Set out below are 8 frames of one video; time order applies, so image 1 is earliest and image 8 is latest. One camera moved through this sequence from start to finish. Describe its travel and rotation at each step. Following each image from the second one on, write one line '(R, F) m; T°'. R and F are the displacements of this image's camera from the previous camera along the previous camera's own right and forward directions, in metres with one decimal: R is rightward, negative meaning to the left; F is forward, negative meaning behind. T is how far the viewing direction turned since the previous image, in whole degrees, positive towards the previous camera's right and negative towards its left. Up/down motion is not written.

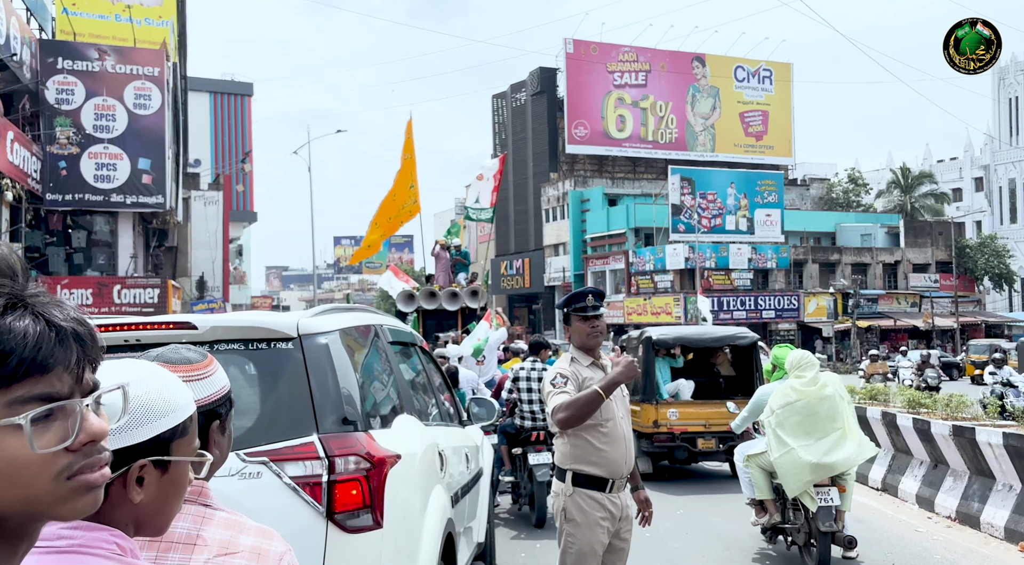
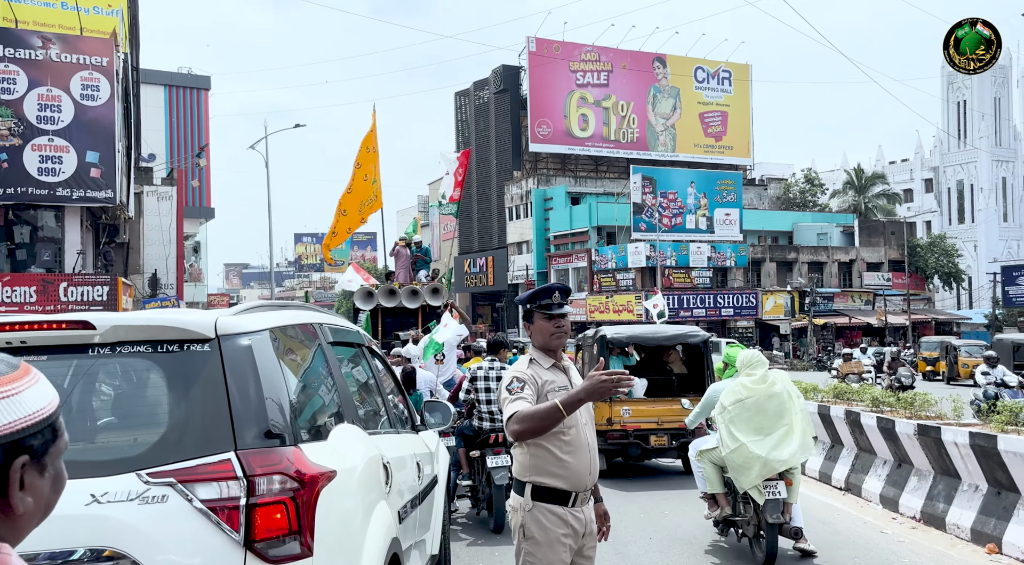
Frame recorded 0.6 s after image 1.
(0.0, +0.4) m; +2°
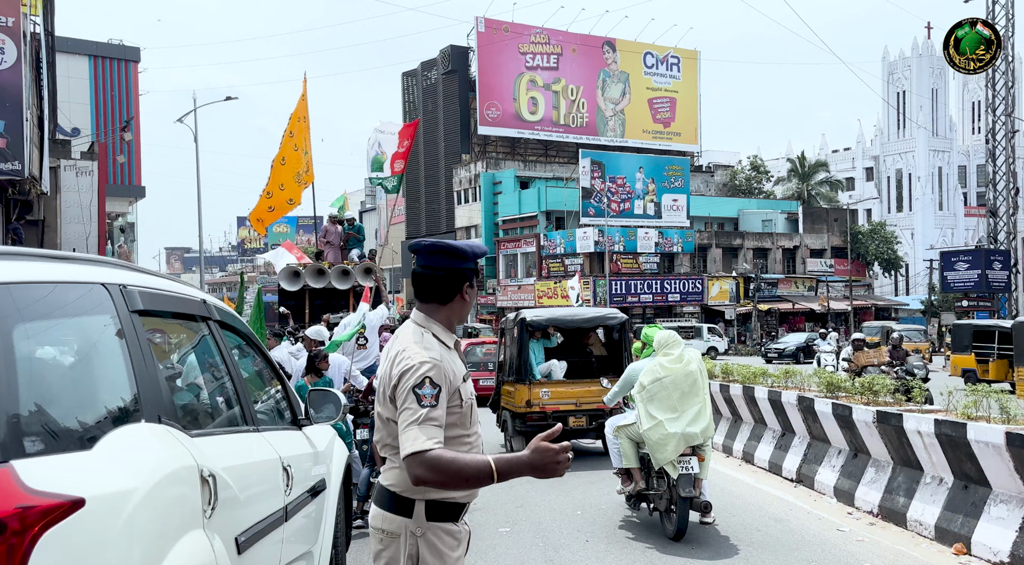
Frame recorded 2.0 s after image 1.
(+0.2, +0.9) m; +3°
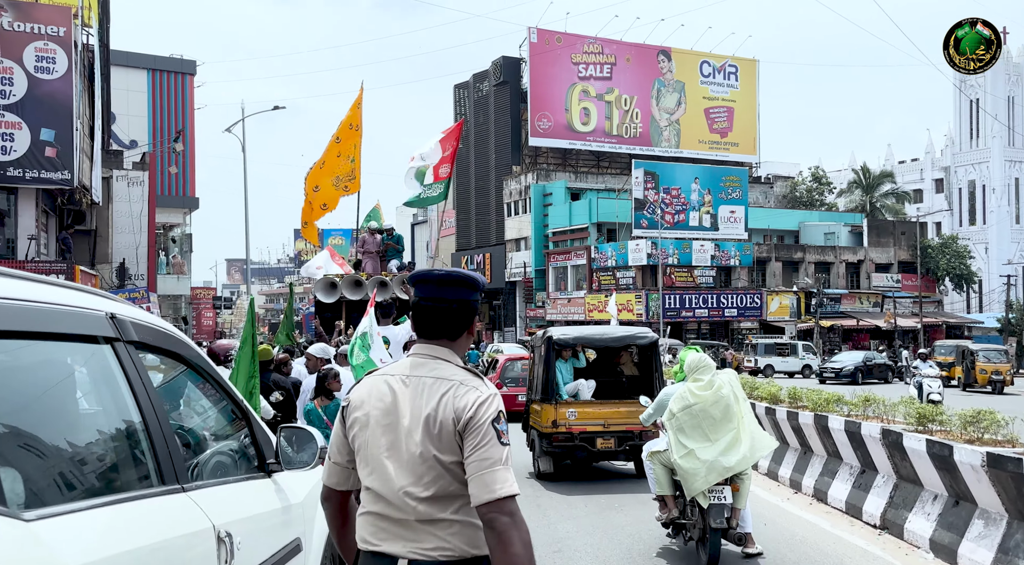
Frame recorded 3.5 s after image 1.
(+0.1, +0.9) m; -3°
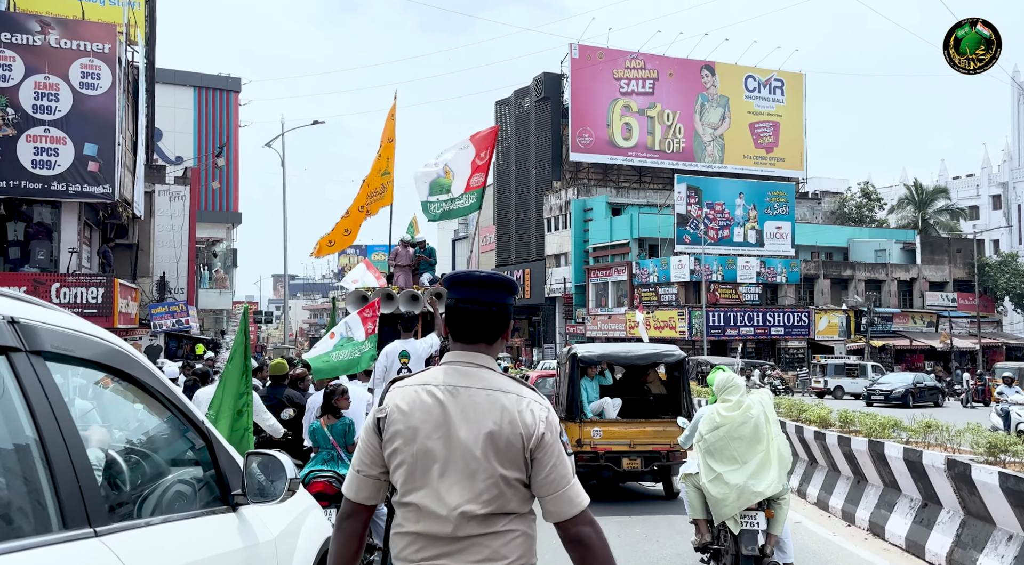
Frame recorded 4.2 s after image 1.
(+0.1, +0.5) m; -3°
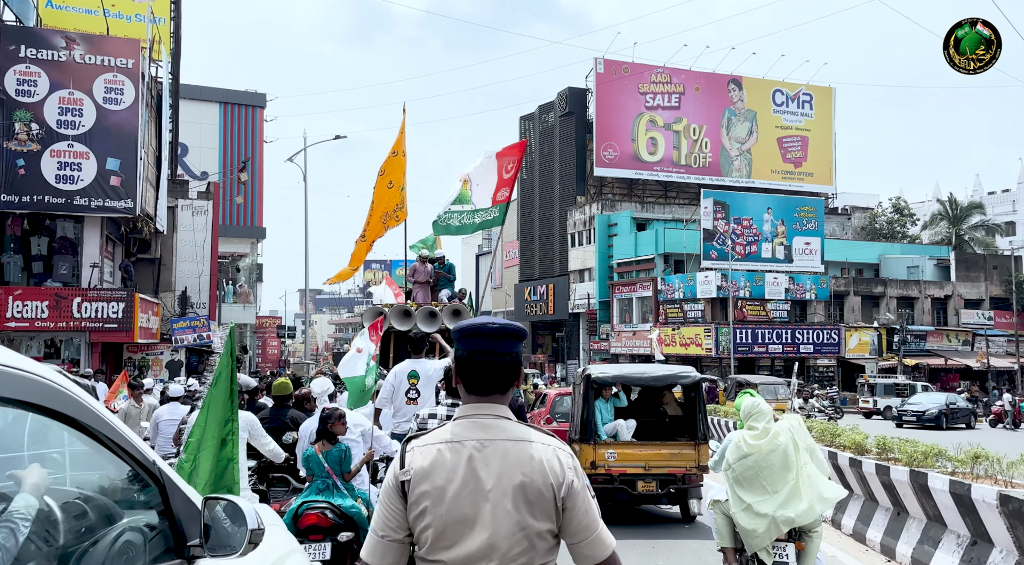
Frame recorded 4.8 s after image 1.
(+0.1, +0.4) m; -2°
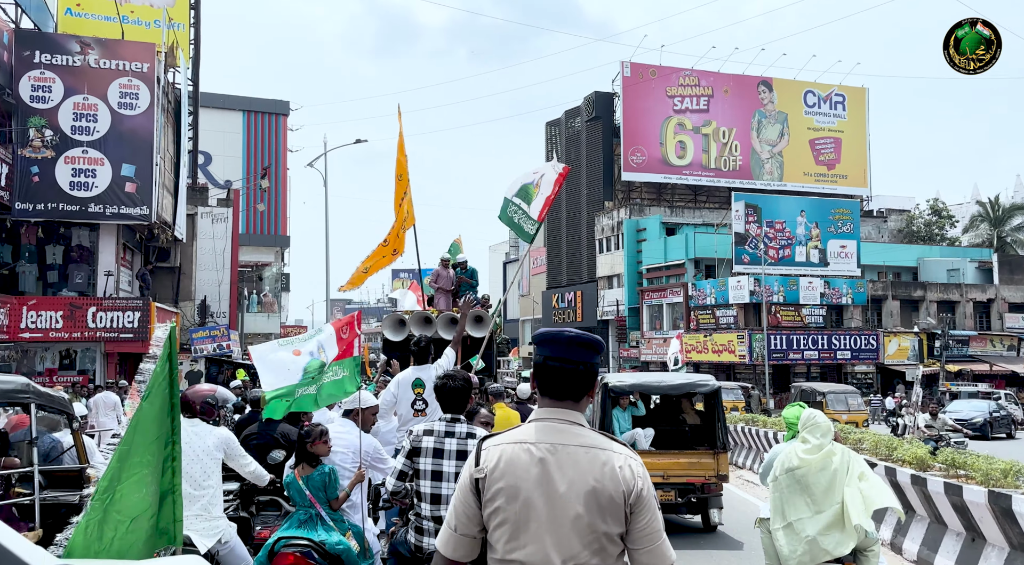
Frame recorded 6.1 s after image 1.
(+0.1, +0.9) m; -2°
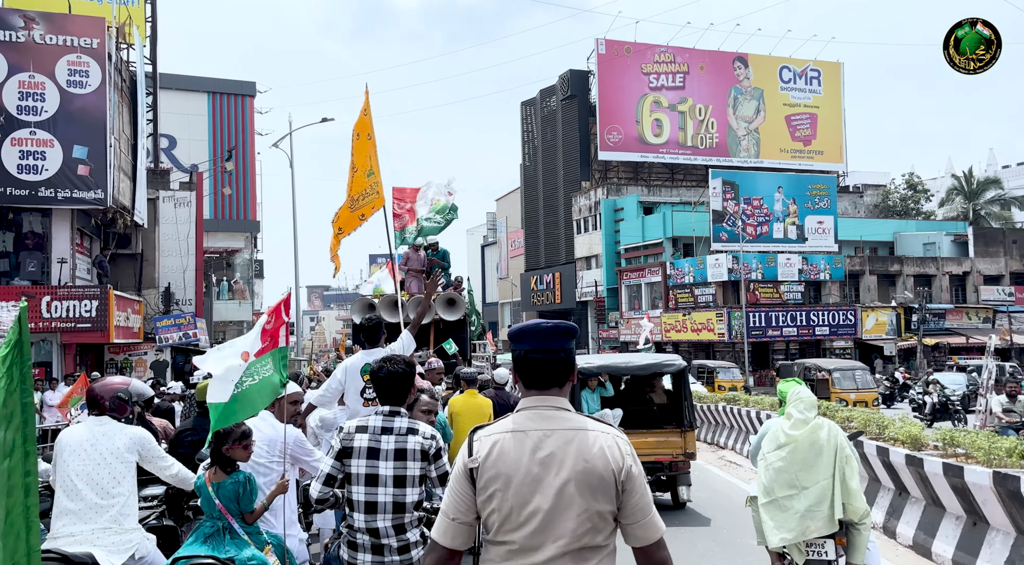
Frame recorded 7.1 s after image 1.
(+0.1, +0.7) m; +1°
